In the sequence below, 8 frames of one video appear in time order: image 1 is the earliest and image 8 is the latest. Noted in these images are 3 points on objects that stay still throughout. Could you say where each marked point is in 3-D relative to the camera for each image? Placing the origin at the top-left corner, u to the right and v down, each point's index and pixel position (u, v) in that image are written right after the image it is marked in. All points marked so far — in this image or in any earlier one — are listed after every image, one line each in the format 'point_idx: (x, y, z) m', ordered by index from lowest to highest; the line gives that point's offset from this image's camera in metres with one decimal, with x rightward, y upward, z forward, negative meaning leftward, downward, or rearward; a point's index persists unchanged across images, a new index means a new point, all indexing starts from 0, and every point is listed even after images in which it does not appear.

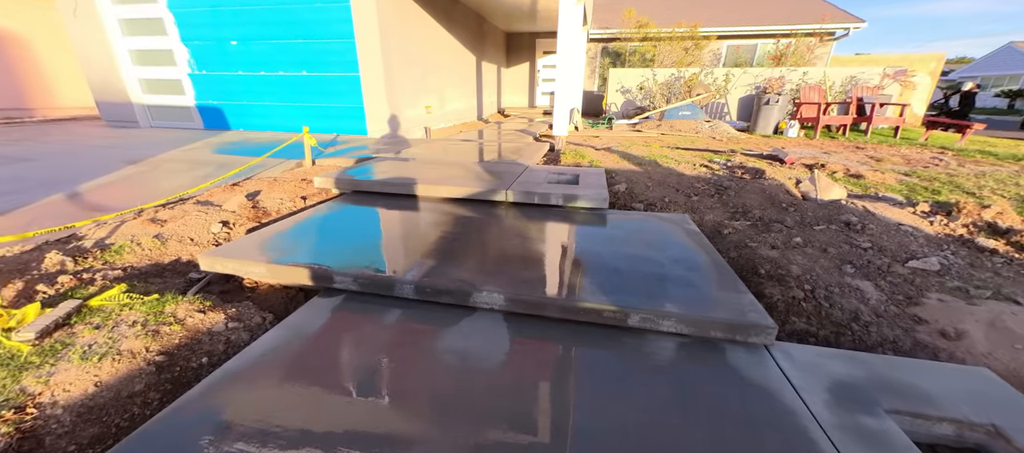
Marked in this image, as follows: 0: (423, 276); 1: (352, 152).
0: (-0.5, -0.3, +2.1) m
1: (-2.4, +1.1, +5.6) m
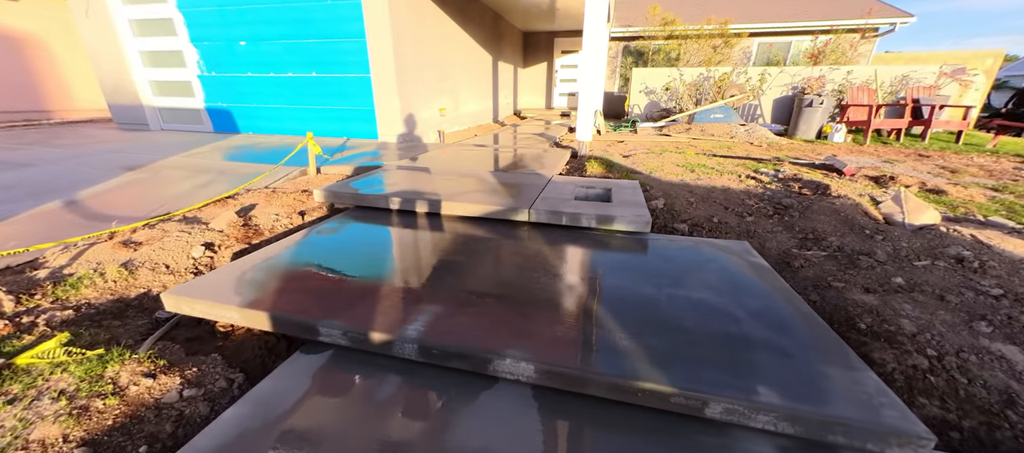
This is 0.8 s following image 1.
0: (-0.4, -0.5, +1.7) m
1: (-2.2, +1.0, +5.2) m
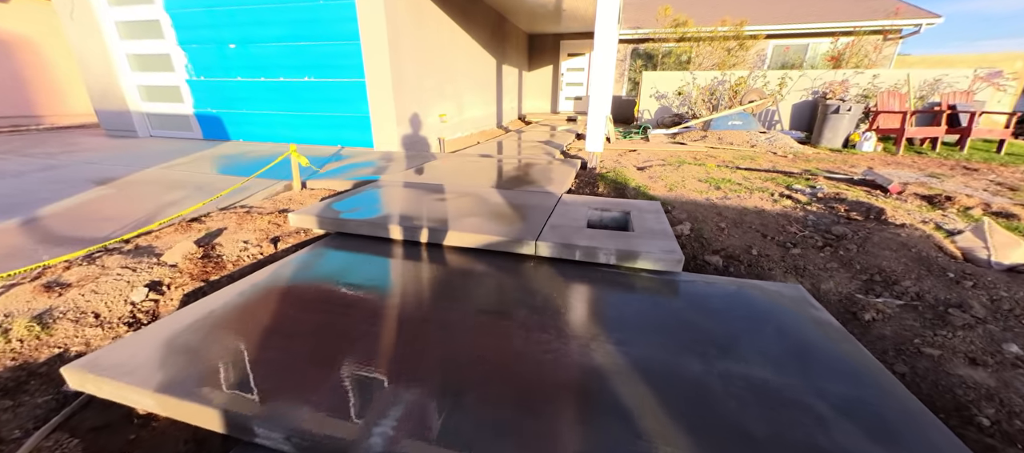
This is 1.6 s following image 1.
0: (-0.4, -0.7, +1.2) m
1: (-2.1, +0.7, +4.8) m
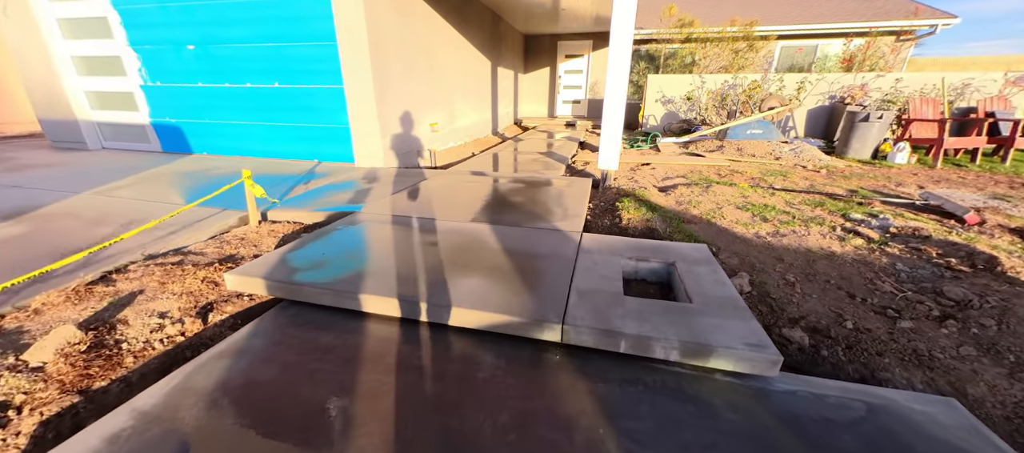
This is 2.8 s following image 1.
0: (-0.3, -1.1, +0.5) m
1: (-2.1, +0.4, +4.1) m
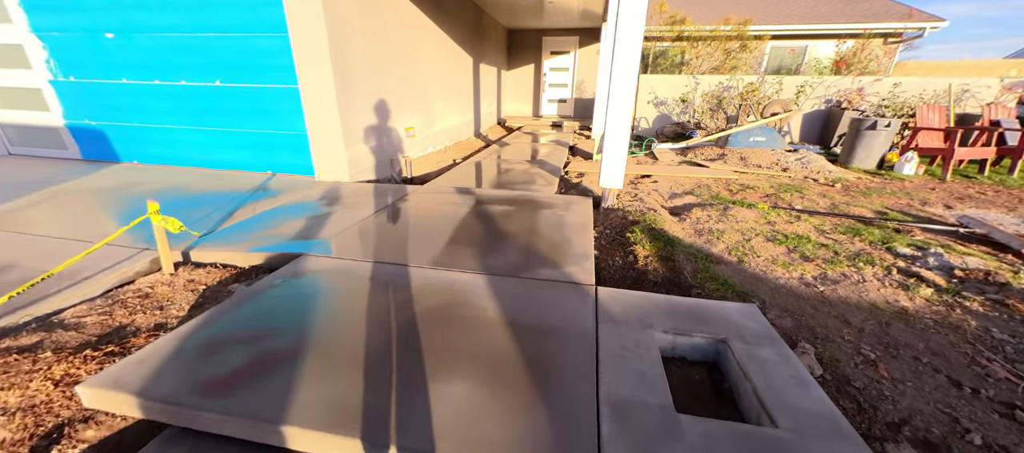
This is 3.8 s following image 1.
0: (-0.2, -1.4, -0.1) m
1: (-2.2, 0.0, +3.3) m
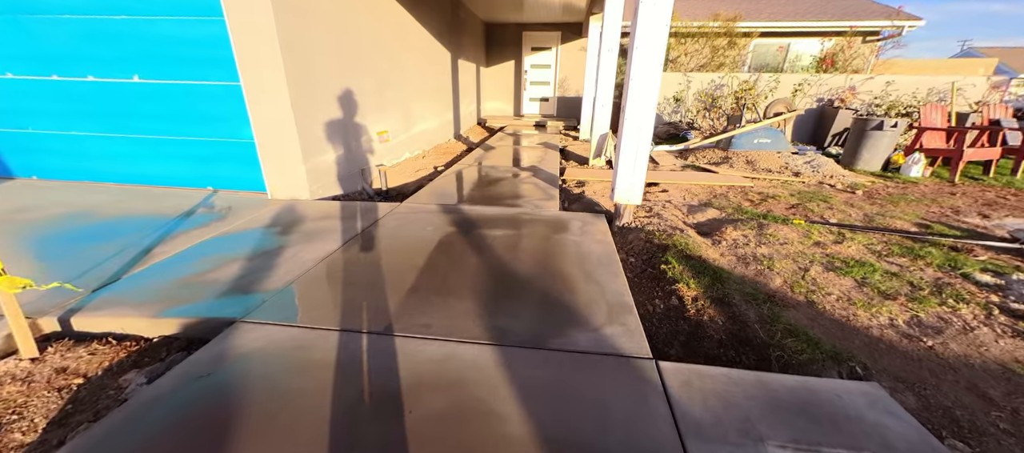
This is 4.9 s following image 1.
0: (+0.1, -1.6, -0.8) m
1: (-2.1, -0.2, +2.5) m
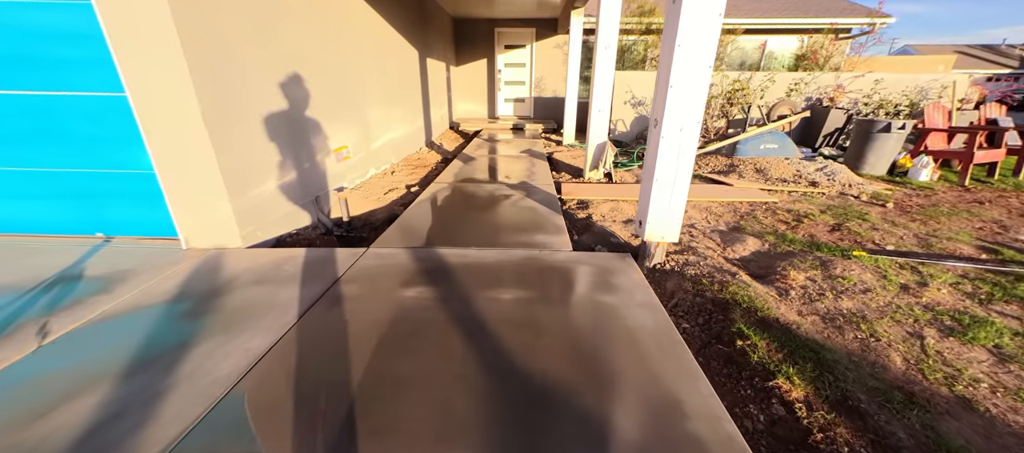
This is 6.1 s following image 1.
0: (+0.6, -2.0, -1.6) m
1: (-2.0, -0.7, +1.6) m
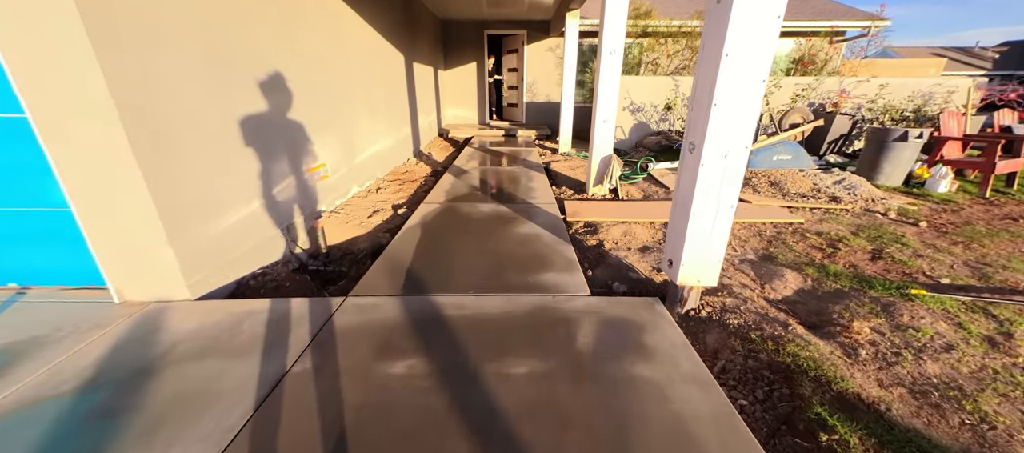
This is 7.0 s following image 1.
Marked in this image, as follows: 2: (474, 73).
0: (+0.8, -2.3, -2.0) m
1: (-1.9, -1.0, +1.0) m
2: (-1.1, +4.4, +10.5) m
